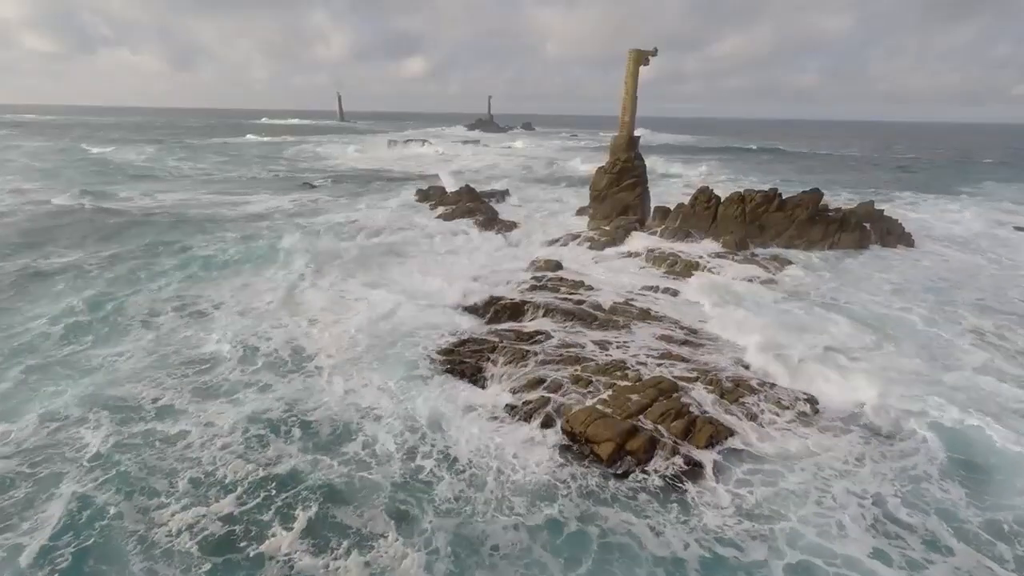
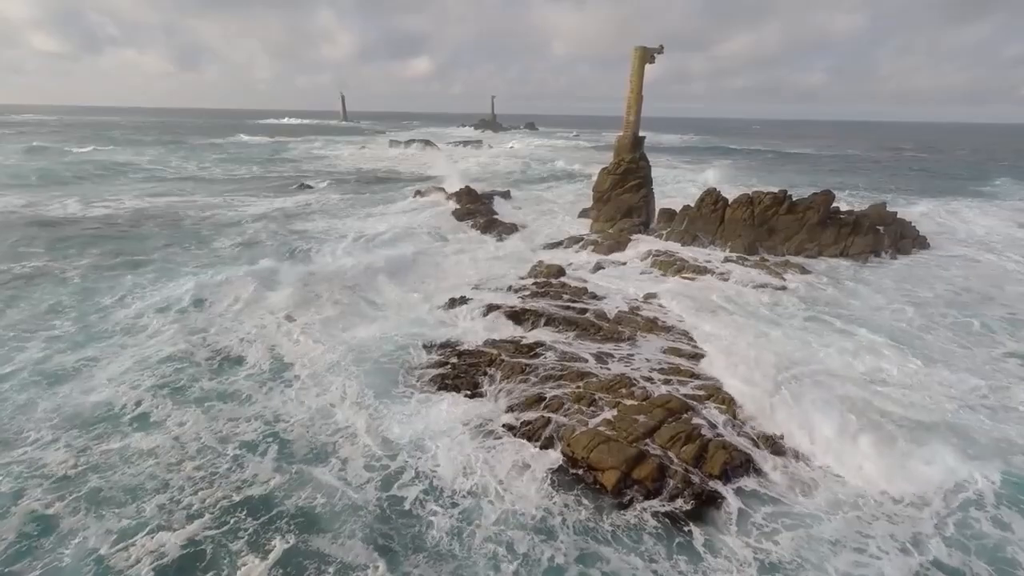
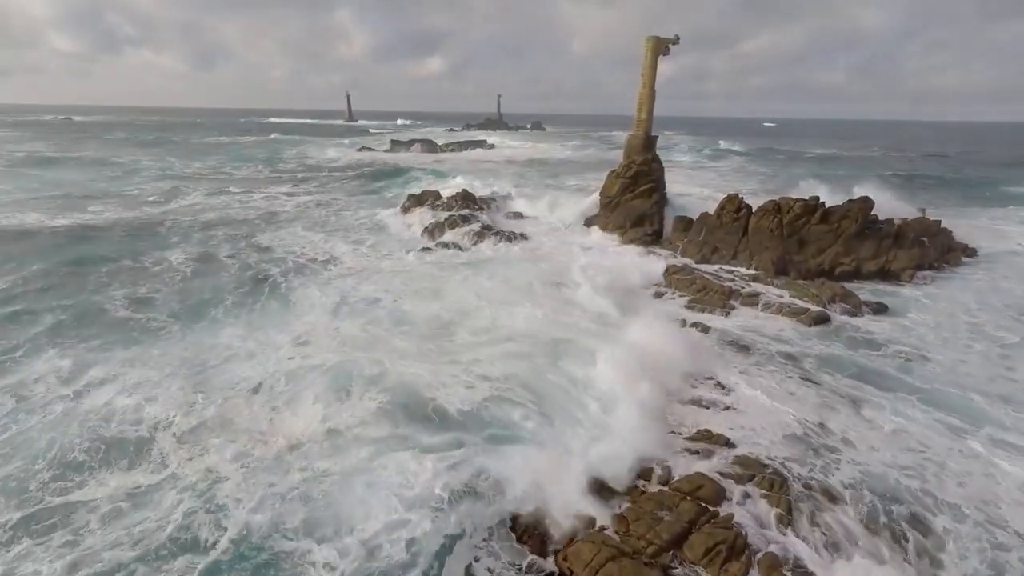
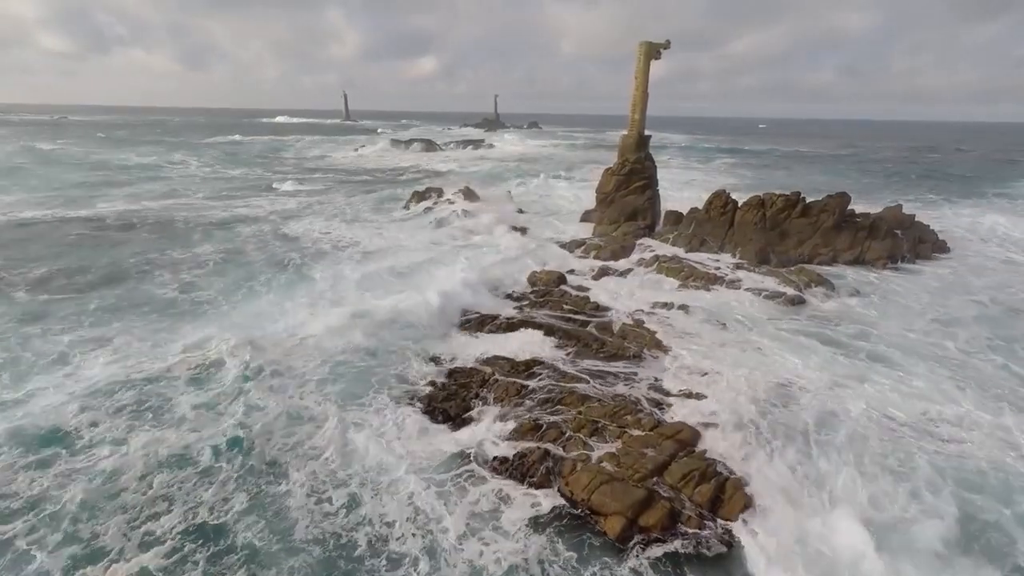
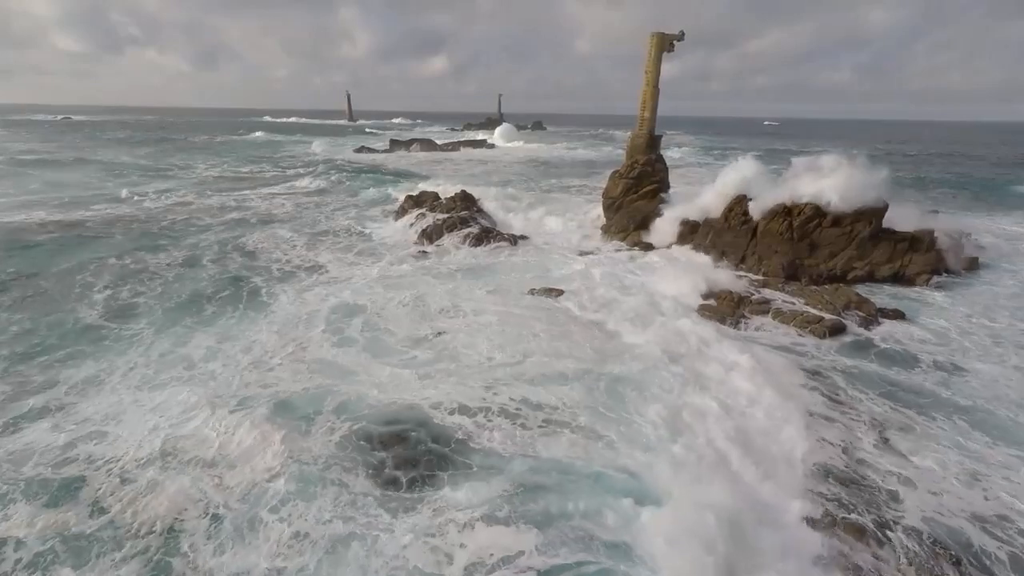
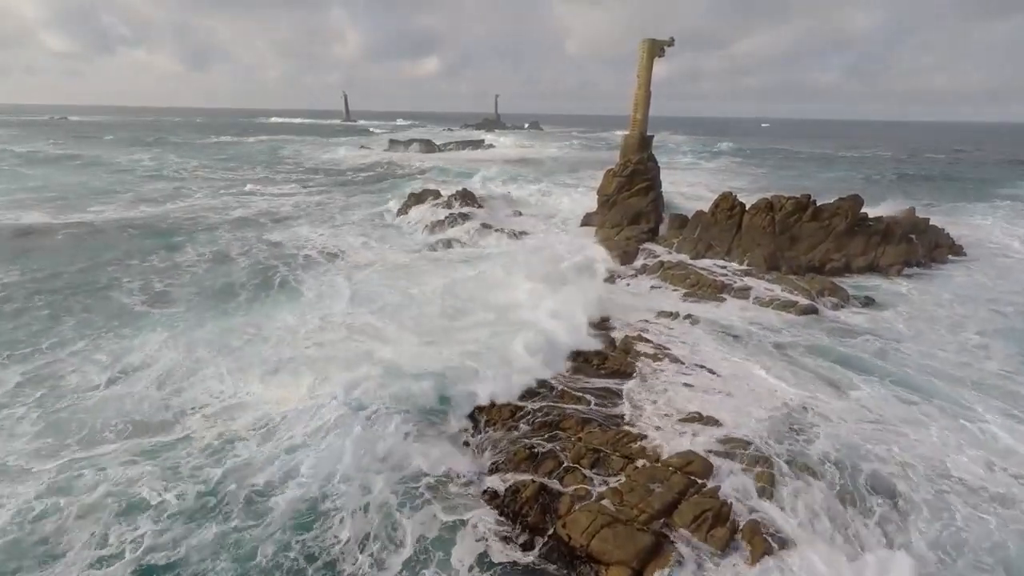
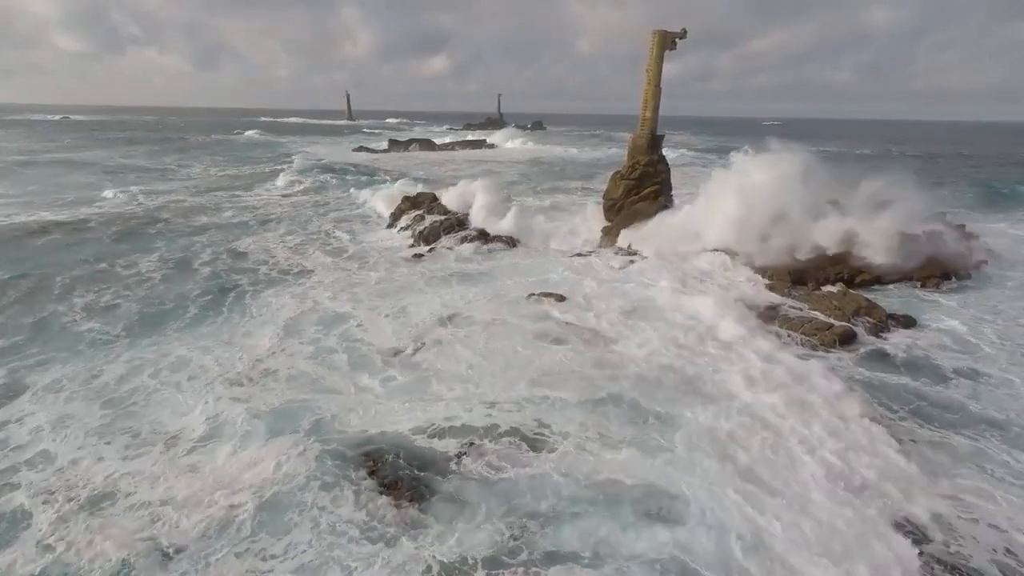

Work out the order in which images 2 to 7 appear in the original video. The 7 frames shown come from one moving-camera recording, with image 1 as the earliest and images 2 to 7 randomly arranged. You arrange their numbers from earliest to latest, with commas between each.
2, 4, 6, 3, 5, 7
